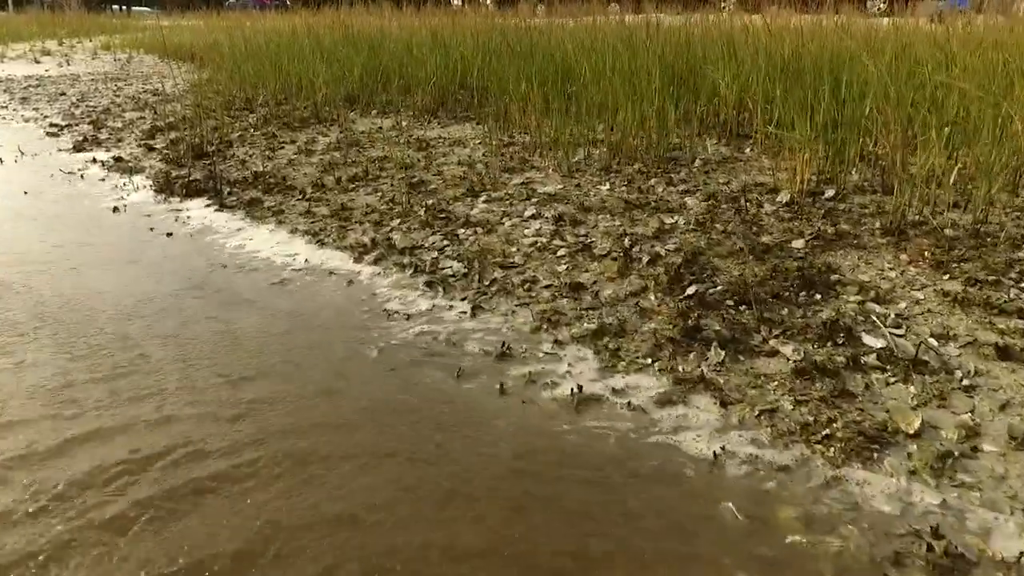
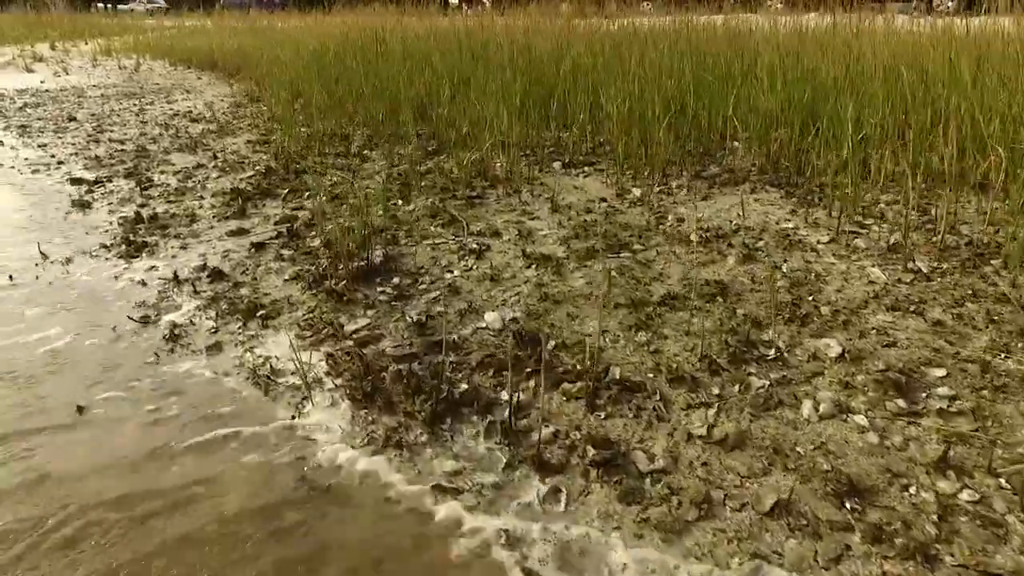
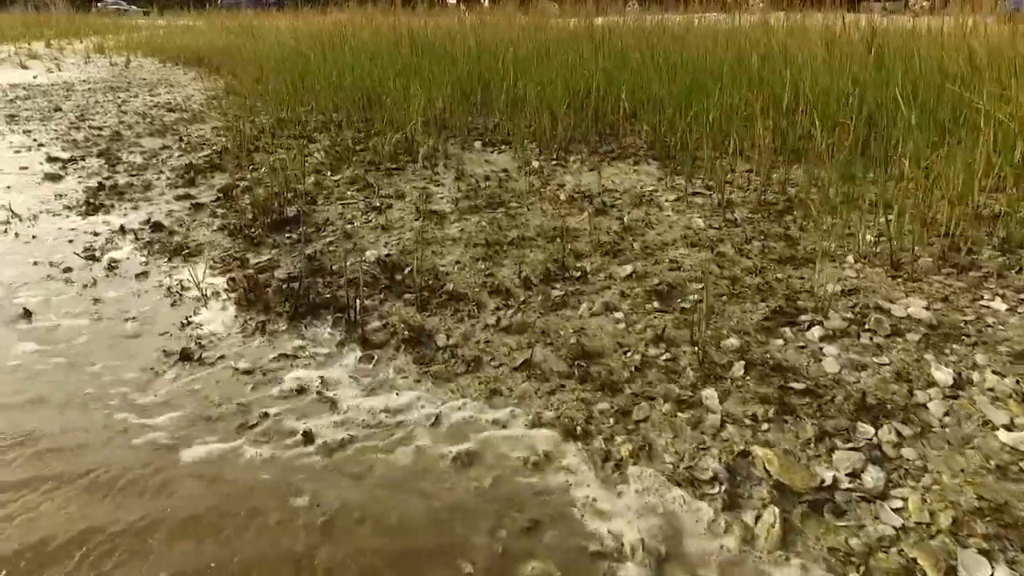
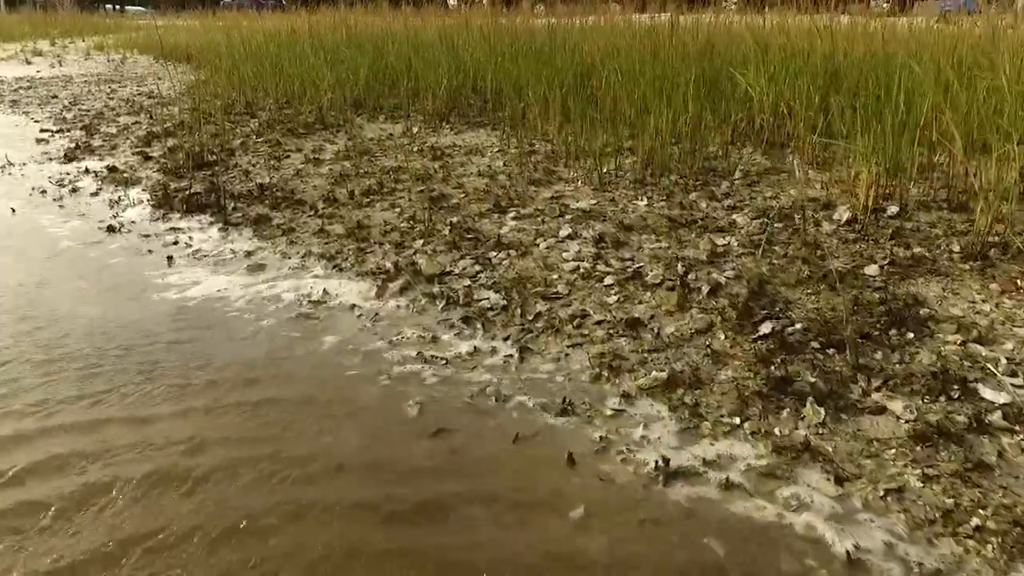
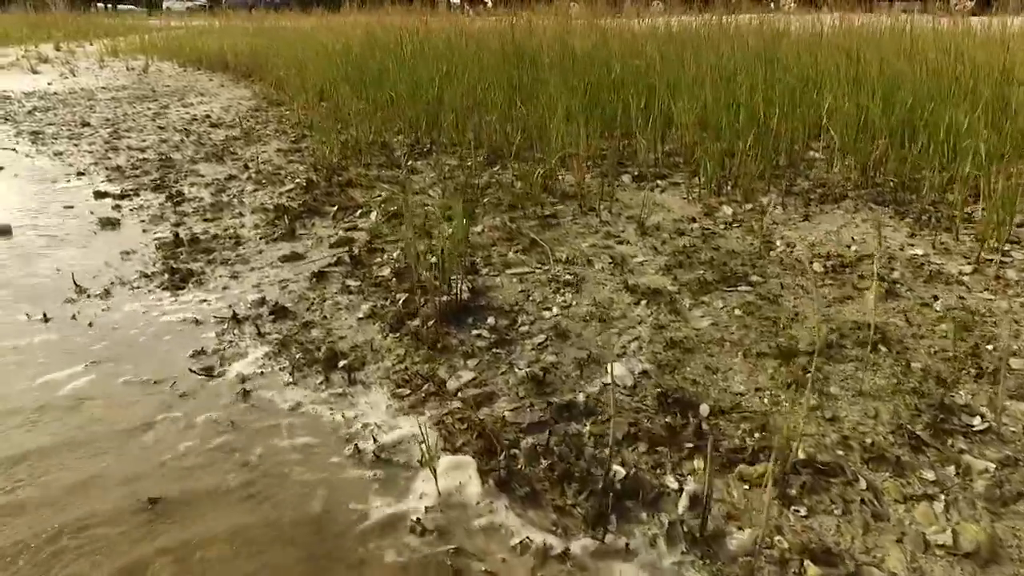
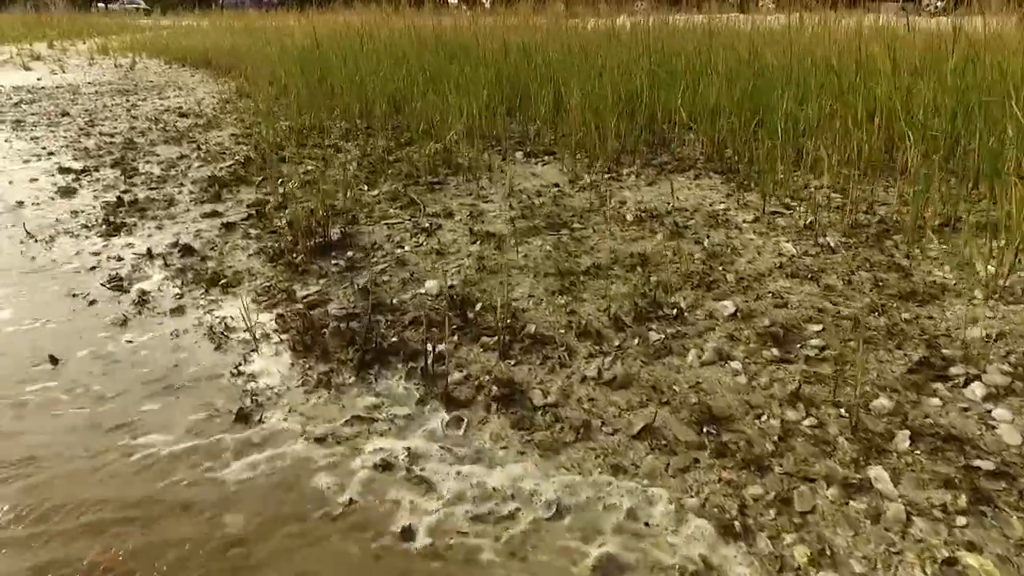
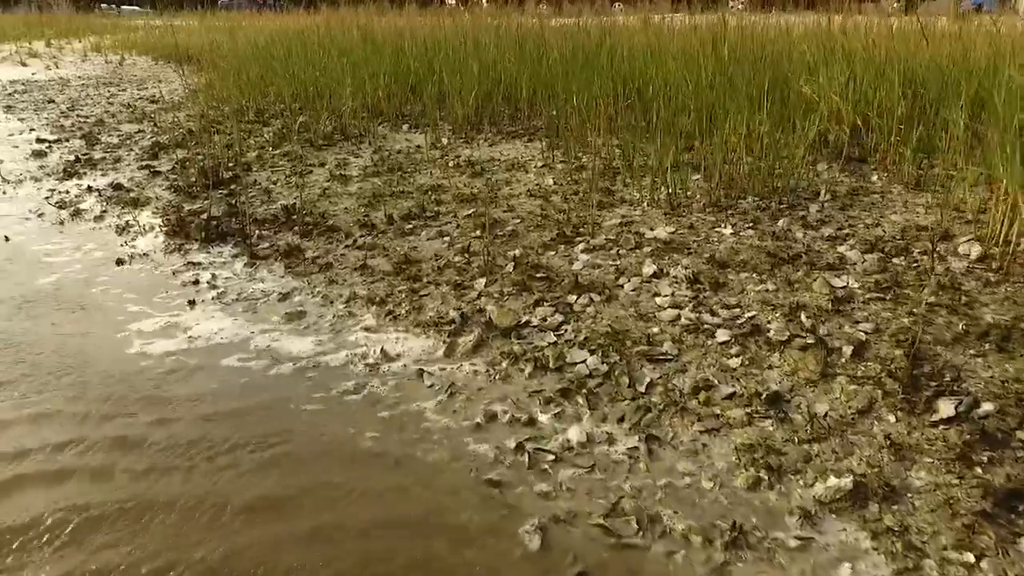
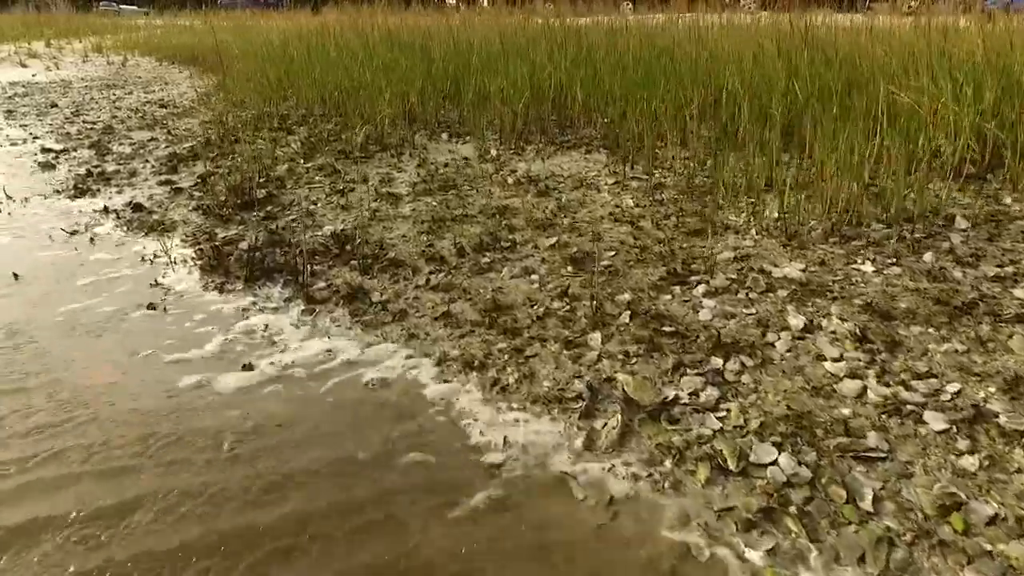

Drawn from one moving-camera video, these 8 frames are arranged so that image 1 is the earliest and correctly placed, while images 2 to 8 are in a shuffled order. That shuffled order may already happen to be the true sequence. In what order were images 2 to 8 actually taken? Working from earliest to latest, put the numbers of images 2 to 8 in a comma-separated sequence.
4, 7, 8, 3, 6, 2, 5
